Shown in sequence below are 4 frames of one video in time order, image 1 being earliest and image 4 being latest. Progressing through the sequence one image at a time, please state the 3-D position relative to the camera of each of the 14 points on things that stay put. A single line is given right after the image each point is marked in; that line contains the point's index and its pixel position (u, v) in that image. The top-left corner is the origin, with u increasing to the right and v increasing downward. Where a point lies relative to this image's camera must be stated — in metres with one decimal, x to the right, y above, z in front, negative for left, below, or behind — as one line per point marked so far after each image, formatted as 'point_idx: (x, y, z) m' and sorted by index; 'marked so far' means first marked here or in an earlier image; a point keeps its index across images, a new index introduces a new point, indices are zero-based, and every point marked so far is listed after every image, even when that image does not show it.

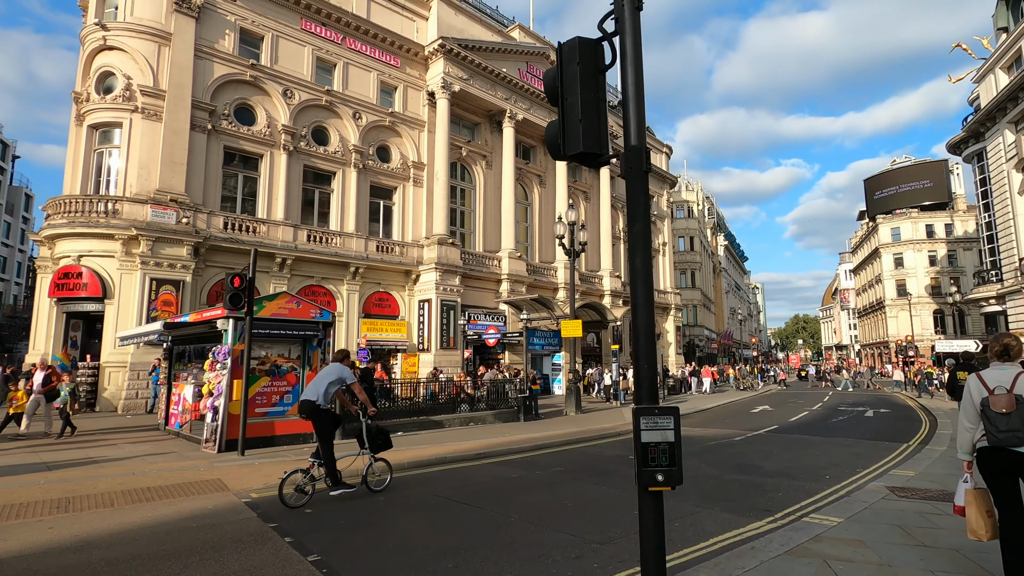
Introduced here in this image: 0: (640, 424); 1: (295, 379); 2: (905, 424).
0: (+0.6, -0.6, +2.3) m
1: (-4.3, -1.8, +10.5) m
2: (+11.1, -3.9, +15.1) m
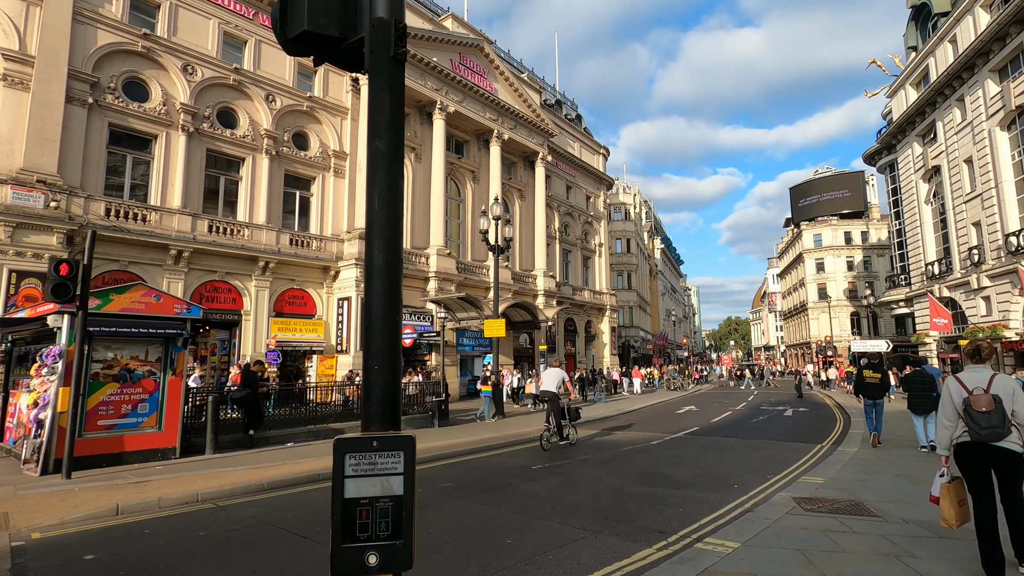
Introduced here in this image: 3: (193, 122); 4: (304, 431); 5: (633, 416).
0: (-0.4, -0.5, +1.4) m
1: (-6.1, -1.6, +9.0) m
2: (+8.8, -3.9, +15.2) m
3: (-11.8, +6.1, +19.7) m
4: (-4.7, -3.2, +12.1) m
5: (+4.1, -4.4, +18.1) m
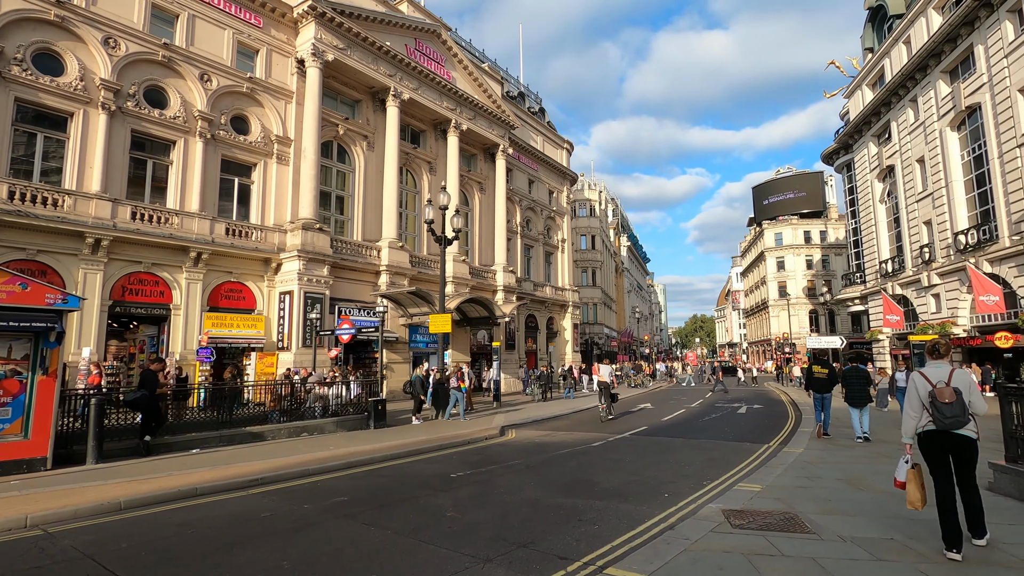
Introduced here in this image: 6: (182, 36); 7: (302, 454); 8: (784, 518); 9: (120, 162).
0: (-1.2, -0.3, +0.5) m
1: (-7.3, -1.4, +7.8) m
2: (+7.2, -3.7, +14.8) m
3: (-13.5, +6.4, +18.2) m
4: (-6.0, -3.0, +11.0) m
5: (+2.4, -4.2, +17.5) m
6: (-12.4, +9.5, +20.0) m
7: (-3.8, -3.0, +9.8) m
8: (+2.6, -2.2, +5.0) m
9: (-13.4, +4.3, +18.4) m
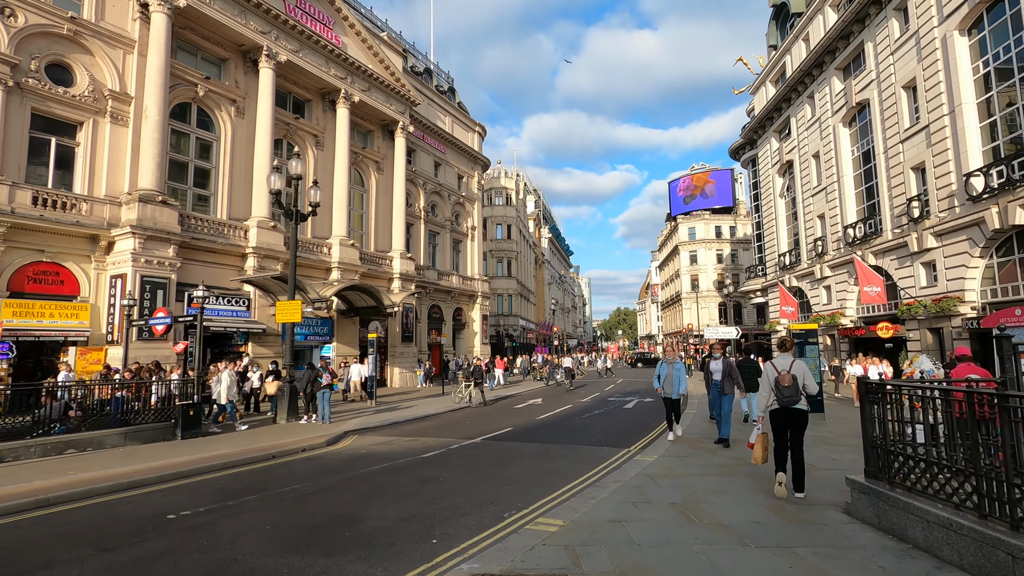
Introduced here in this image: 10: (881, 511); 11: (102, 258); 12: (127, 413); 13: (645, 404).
0: (-2.9, -0.1, -1.6) m
1: (-9.9, -1.1, +4.9) m
2: (+3.6, -3.3, +13.7) m
3: (-17.3, +7.0, +14.3) m
4: (-9.0, -2.6, +8.2) m
5: (-1.5, -3.7, +15.7) m
6: (-16.3, +10.0, +16.2) m
7: (-6.7, -2.6, +7.3) m
8: (+0.2, -1.9, +3.3) m
9: (-17.3, +4.9, +14.5) m
10: (+3.2, -1.9, +4.6) m
11: (-14.1, +1.1, +18.2) m
12: (-7.9, -2.6, +11.0) m
13: (+4.2, -3.7, +17.0) m
